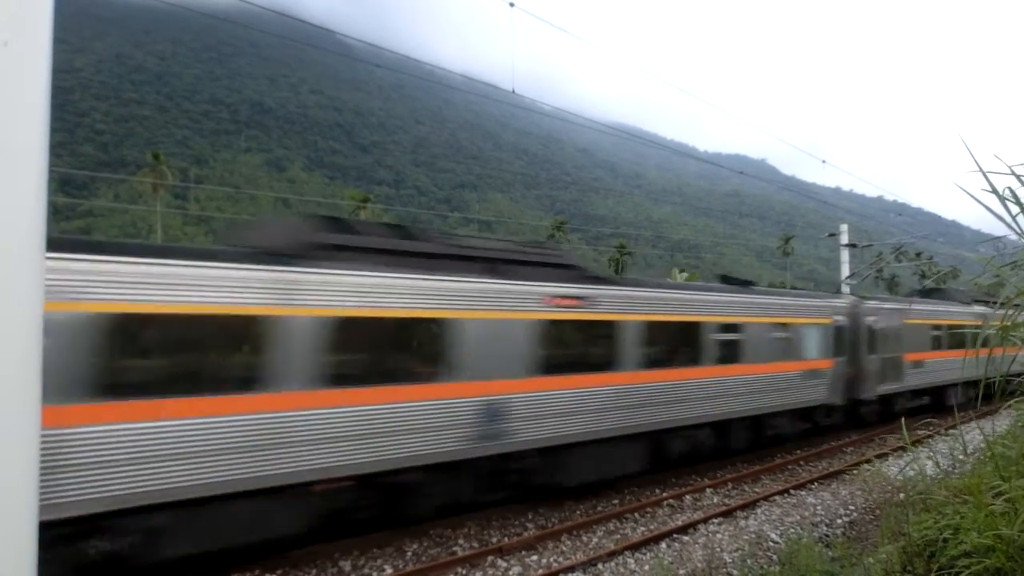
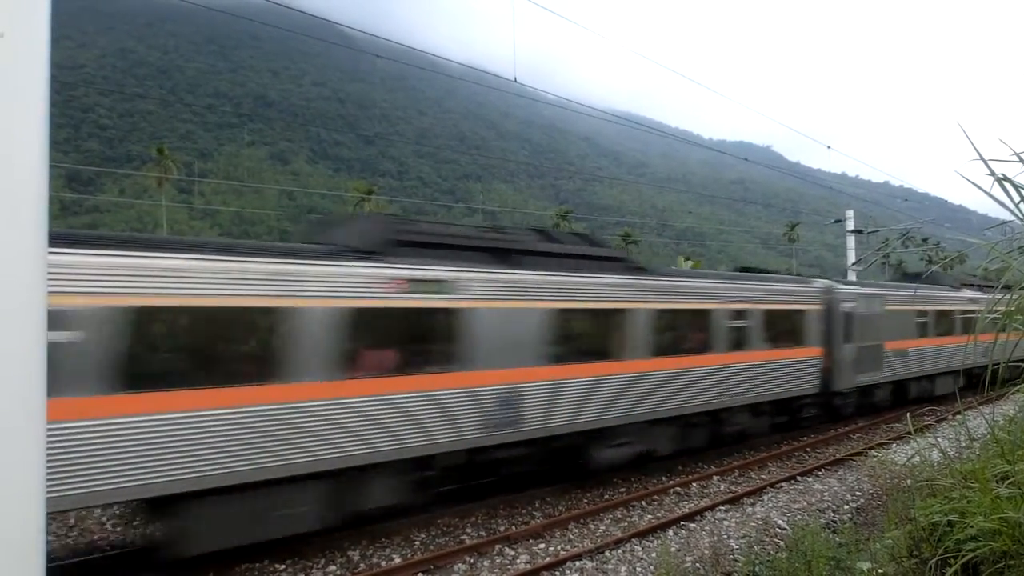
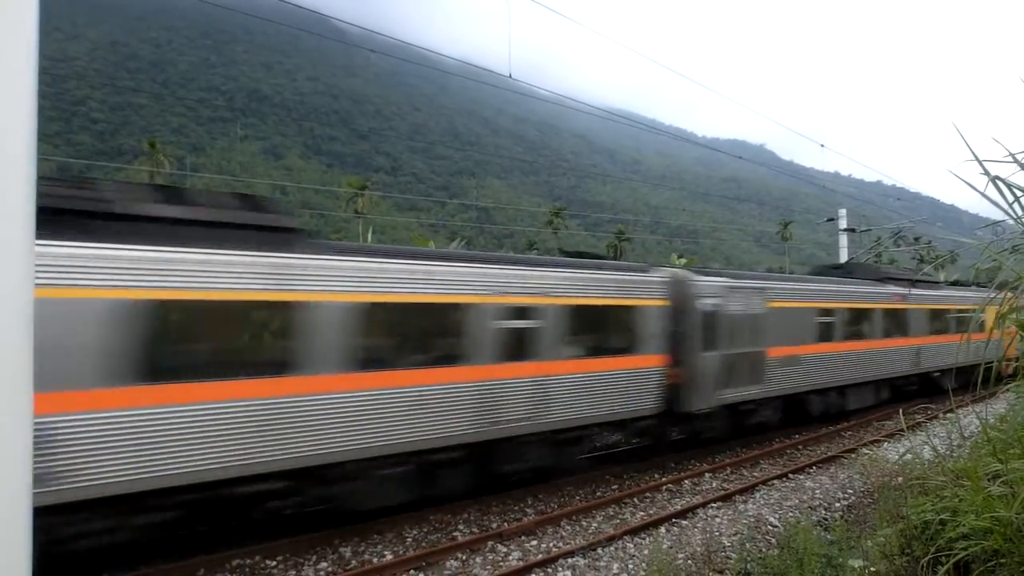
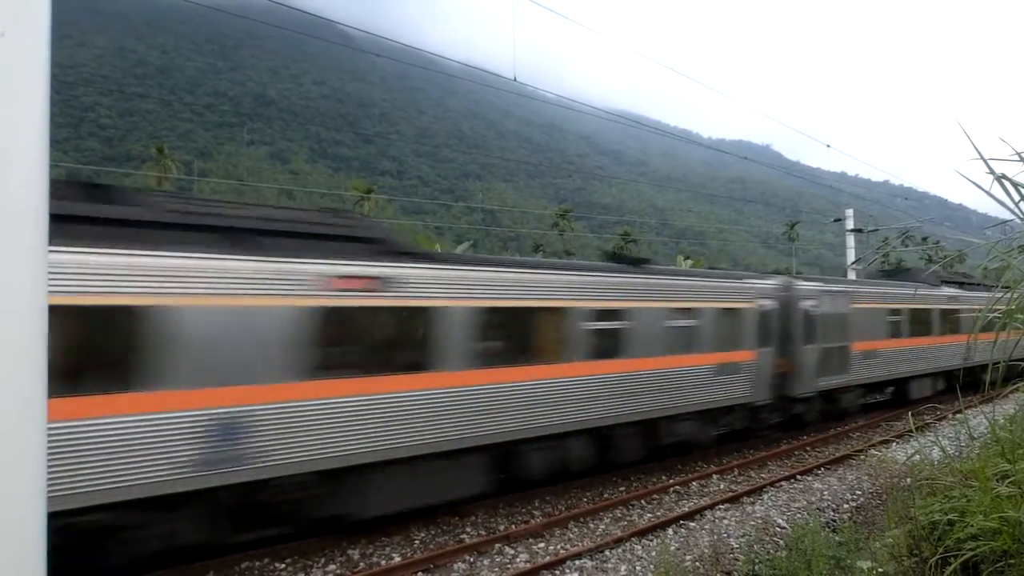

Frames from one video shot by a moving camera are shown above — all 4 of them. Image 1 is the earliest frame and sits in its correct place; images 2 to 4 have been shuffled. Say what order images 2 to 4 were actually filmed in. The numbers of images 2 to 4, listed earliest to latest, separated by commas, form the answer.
3, 4, 2
